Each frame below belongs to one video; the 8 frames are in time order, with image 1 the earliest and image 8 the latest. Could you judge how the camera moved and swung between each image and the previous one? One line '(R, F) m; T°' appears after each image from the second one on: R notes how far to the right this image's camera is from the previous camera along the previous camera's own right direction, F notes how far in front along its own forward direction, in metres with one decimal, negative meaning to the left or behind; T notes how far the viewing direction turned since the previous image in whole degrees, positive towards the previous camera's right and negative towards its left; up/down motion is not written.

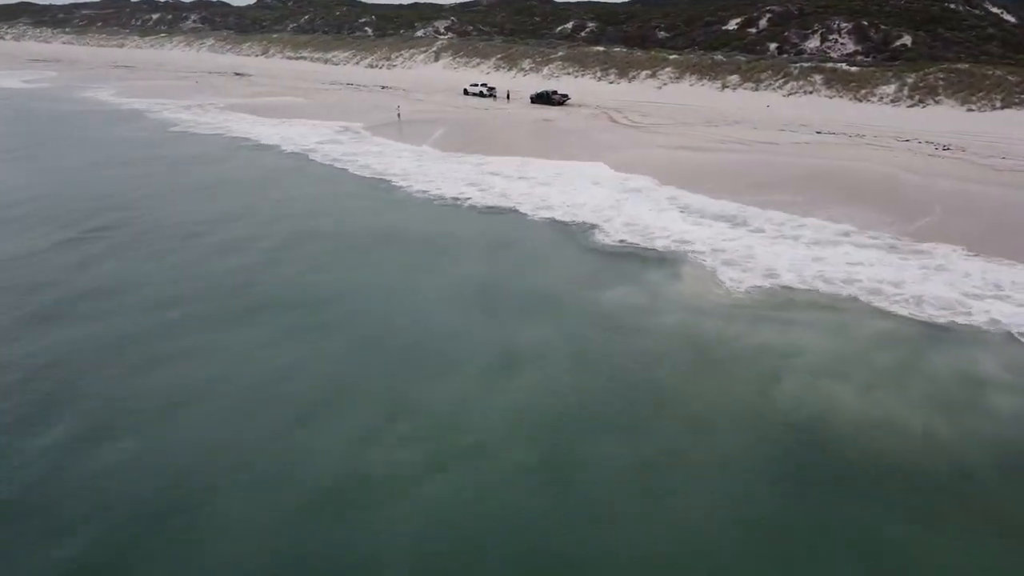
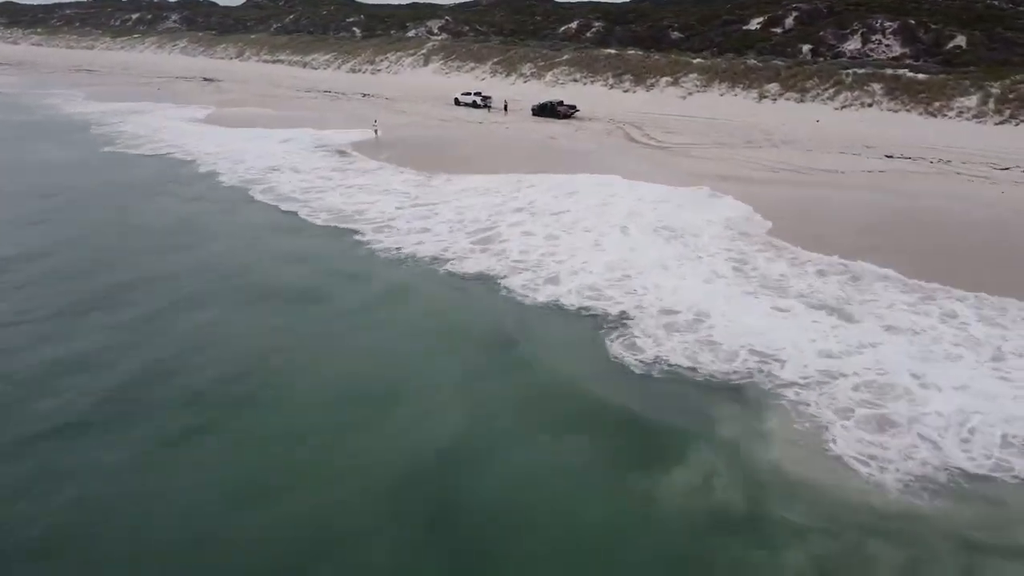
(0.0, +5.1) m; 0°
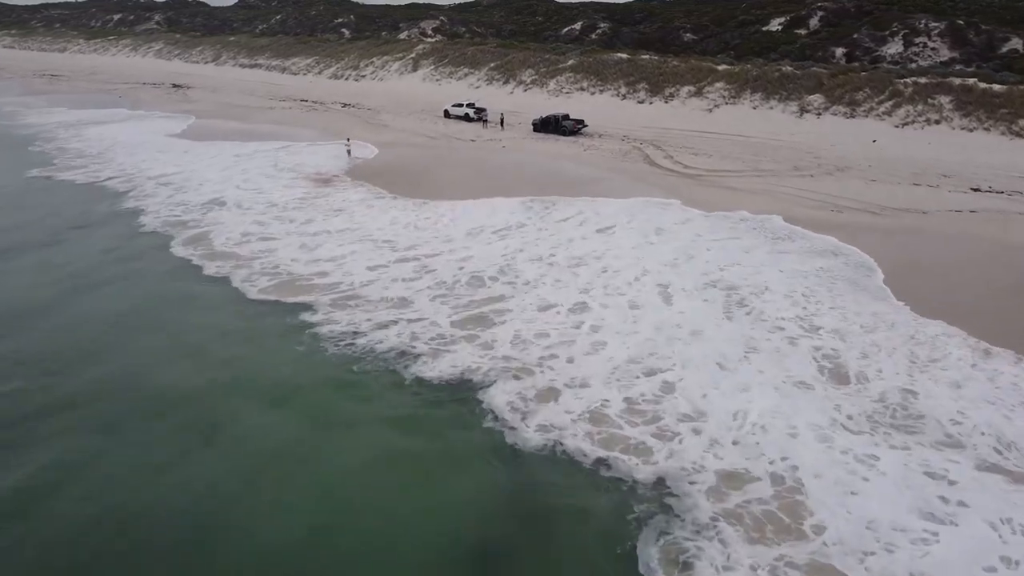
(0.0, +4.1) m; 0°
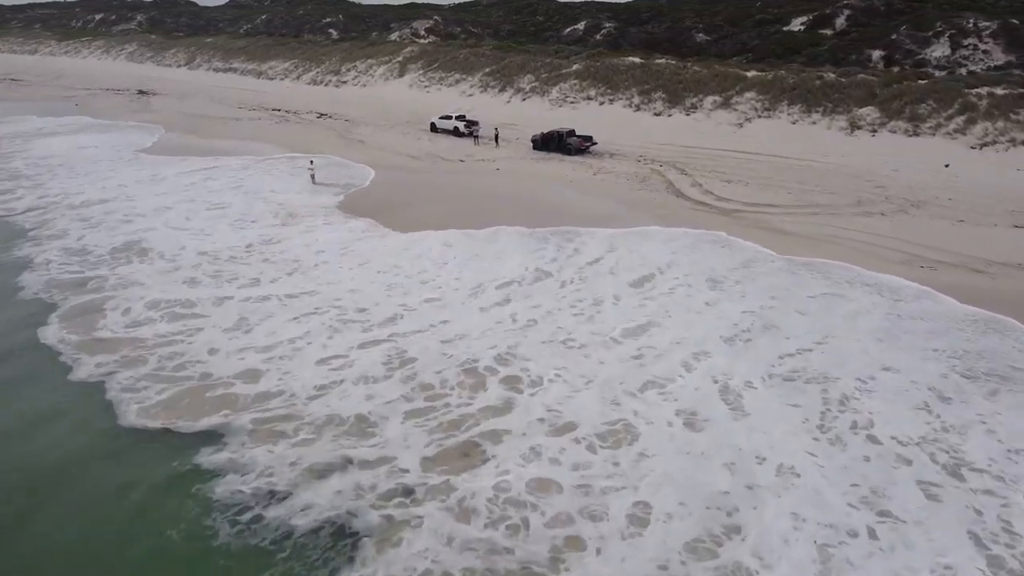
(+0.1, +3.7) m; 0°
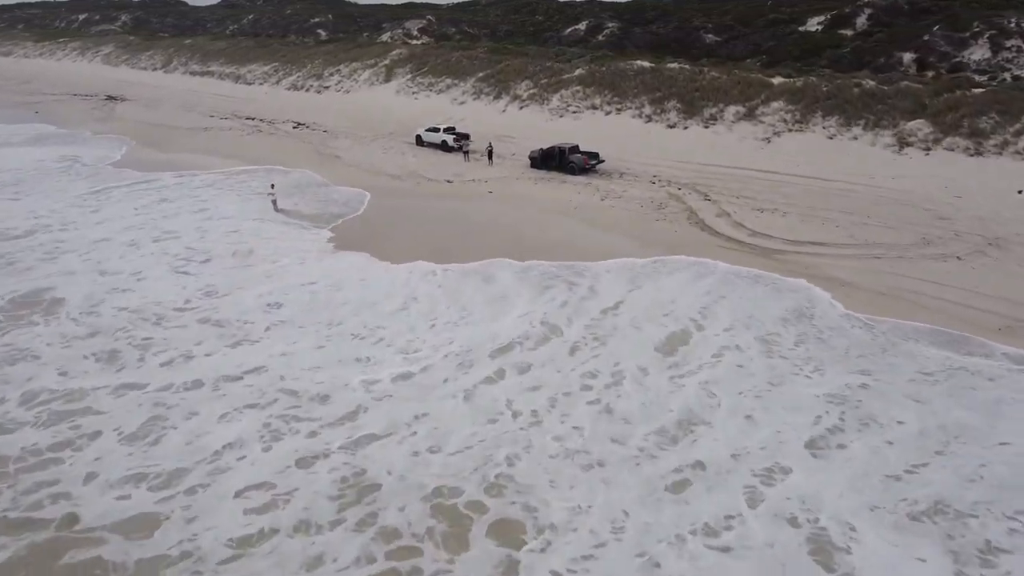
(+0.1, +2.7) m; 0°
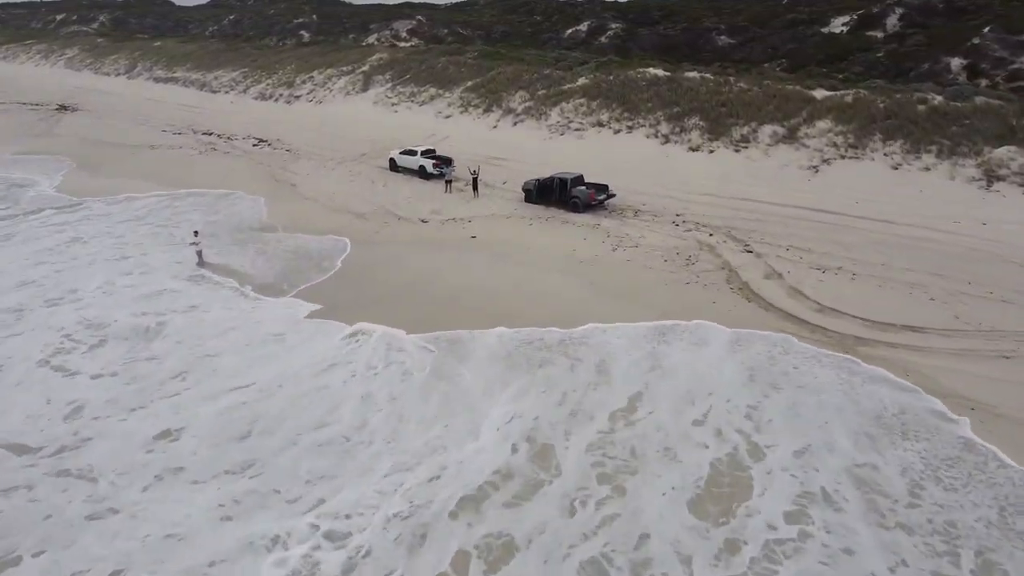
(+0.2, +3.5) m; 0°
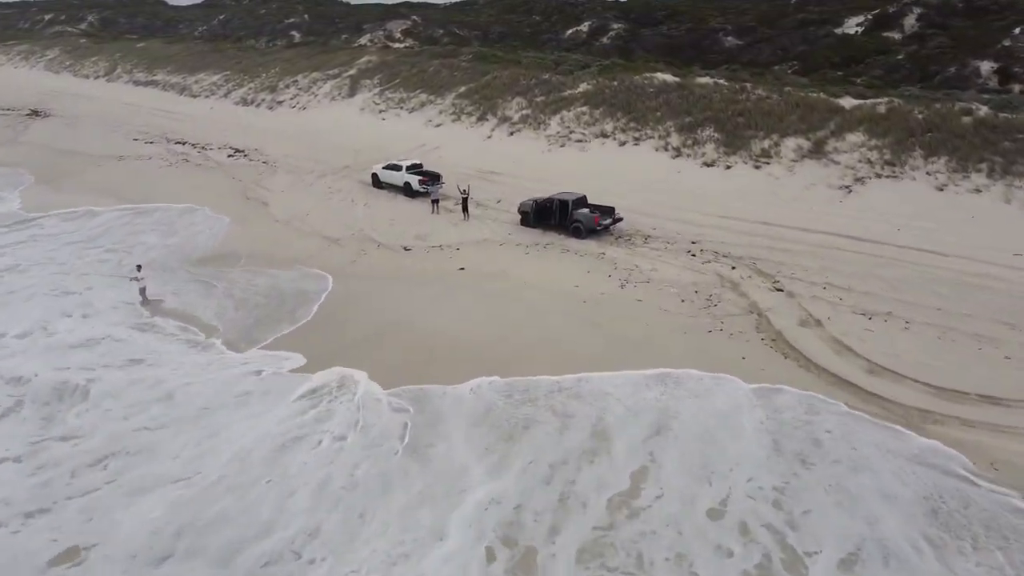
(+0.1, +1.8) m; 0°
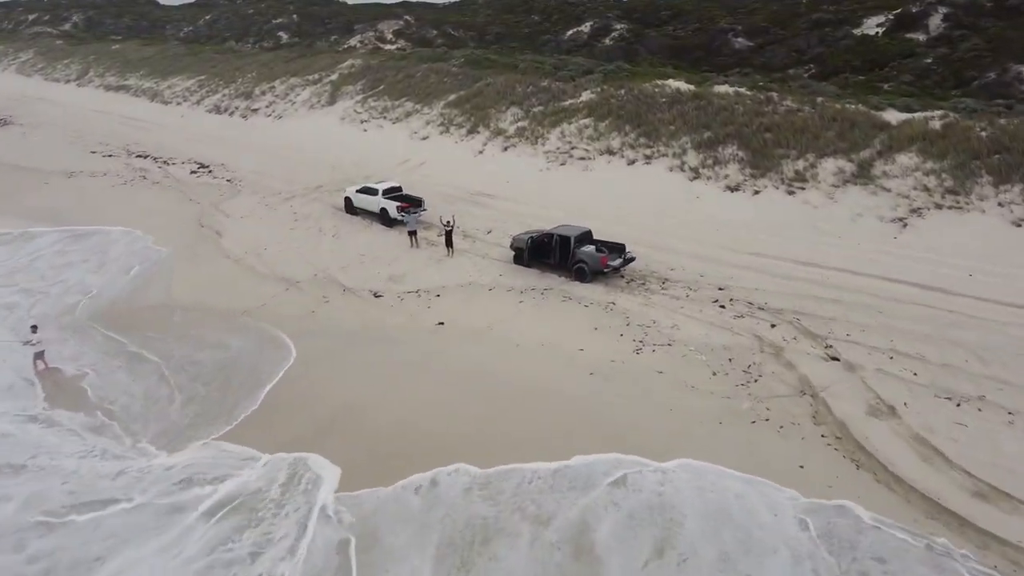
(+0.1, +2.3) m; 0°
